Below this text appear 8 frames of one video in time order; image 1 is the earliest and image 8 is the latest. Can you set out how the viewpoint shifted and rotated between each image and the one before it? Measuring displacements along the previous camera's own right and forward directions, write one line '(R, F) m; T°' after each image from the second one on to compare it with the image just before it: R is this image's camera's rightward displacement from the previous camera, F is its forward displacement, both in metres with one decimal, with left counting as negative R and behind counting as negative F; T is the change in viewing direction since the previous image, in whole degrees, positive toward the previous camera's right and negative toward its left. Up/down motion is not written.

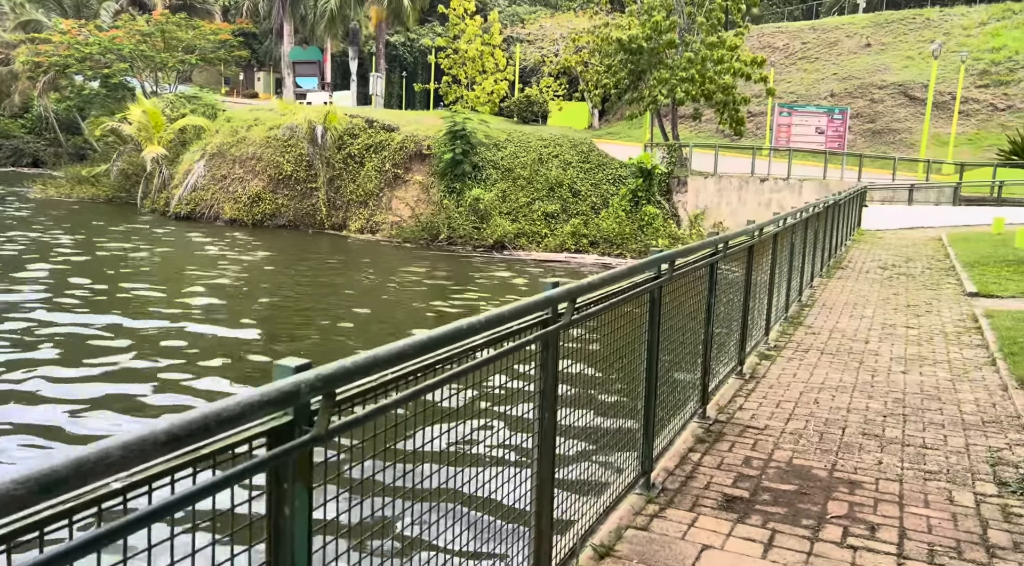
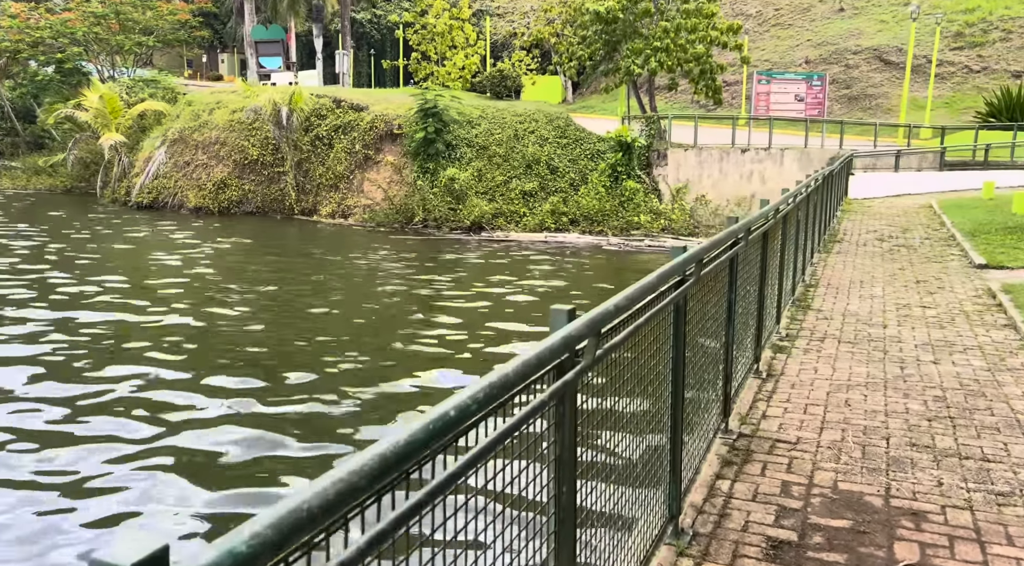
(0.0, +0.6) m; +1°
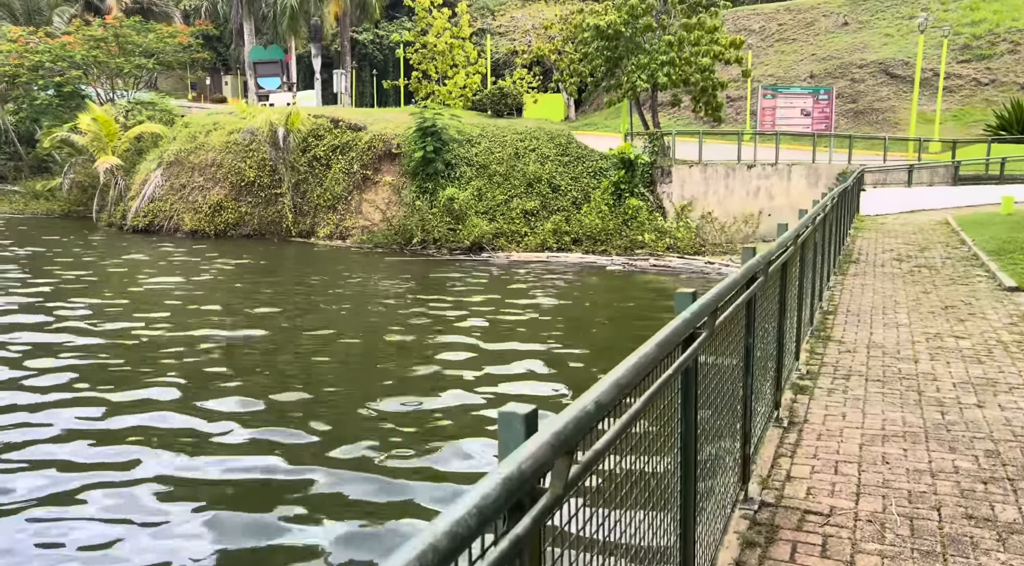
(+0.1, +0.5) m; 0°
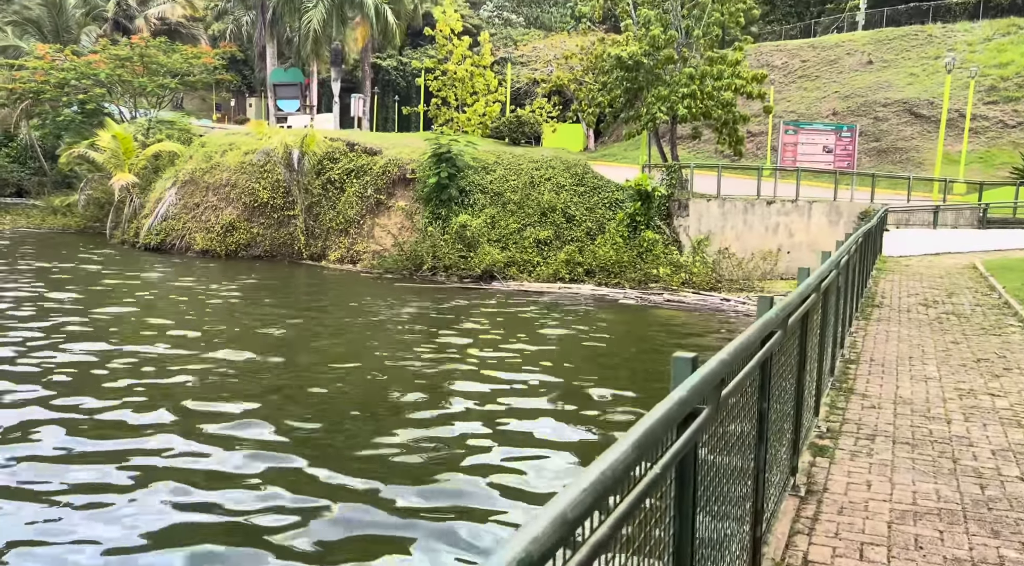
(+0.1, +0.4) m; -1°
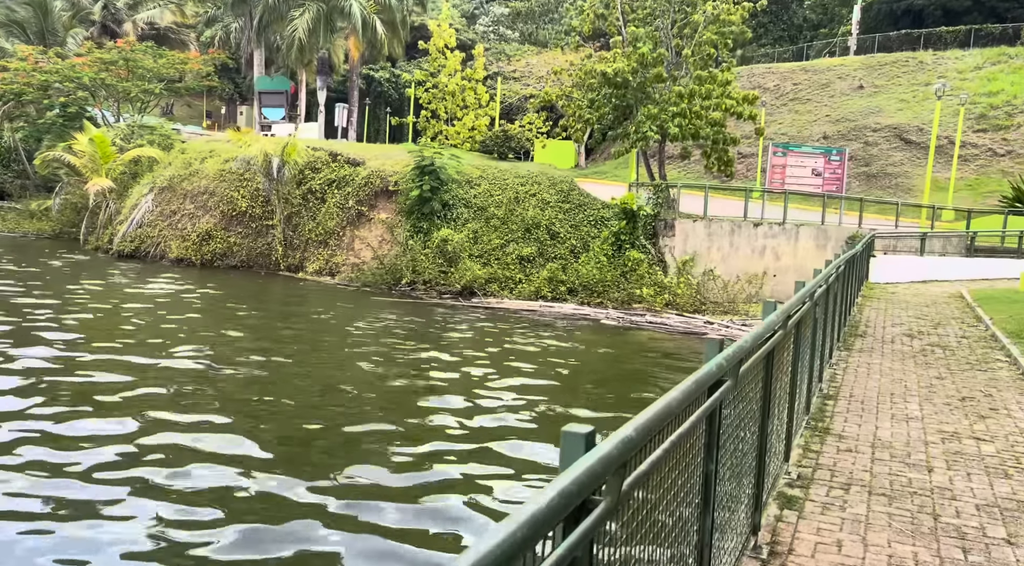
(+0.2, +0.4) m; +1°
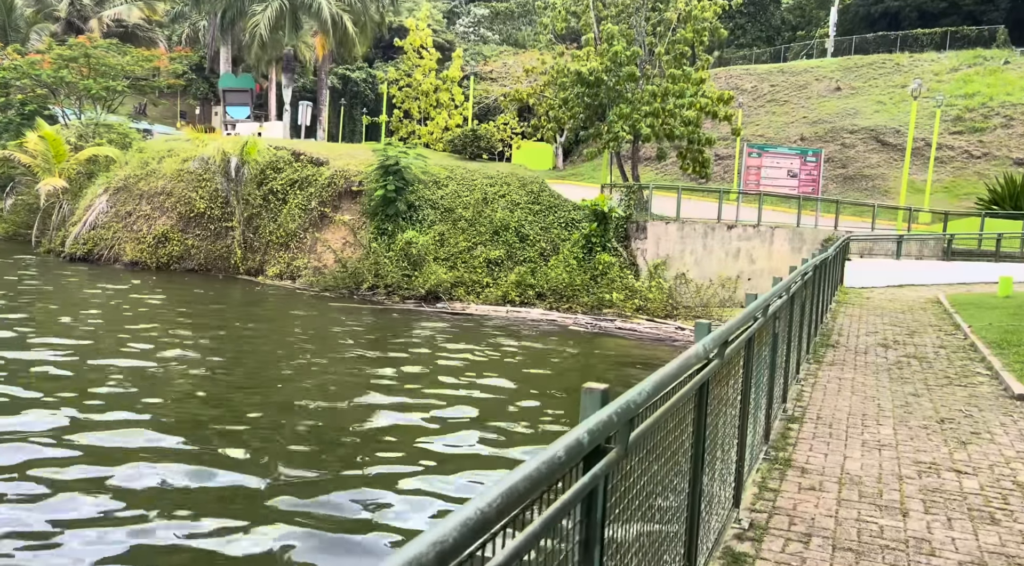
(+0.3, +0.6) m; +1°
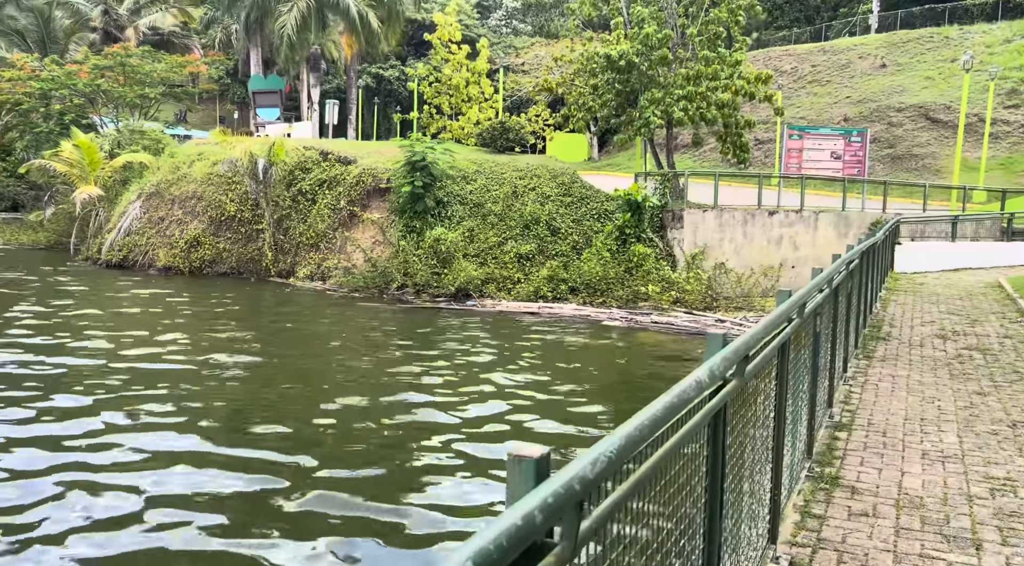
(+0.2, +0.6) m; -3°
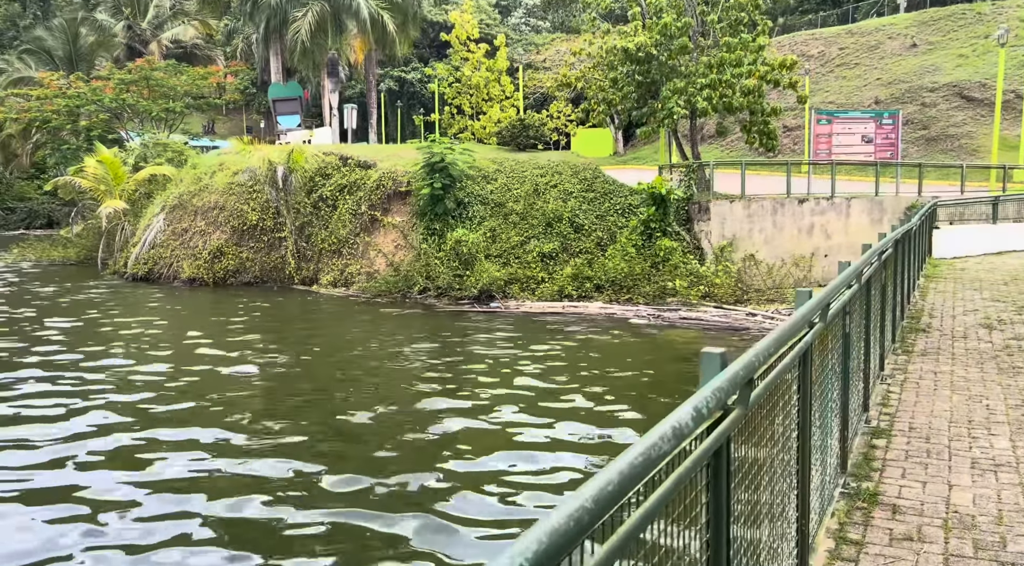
(+0.2, +0.4) m; -2°
